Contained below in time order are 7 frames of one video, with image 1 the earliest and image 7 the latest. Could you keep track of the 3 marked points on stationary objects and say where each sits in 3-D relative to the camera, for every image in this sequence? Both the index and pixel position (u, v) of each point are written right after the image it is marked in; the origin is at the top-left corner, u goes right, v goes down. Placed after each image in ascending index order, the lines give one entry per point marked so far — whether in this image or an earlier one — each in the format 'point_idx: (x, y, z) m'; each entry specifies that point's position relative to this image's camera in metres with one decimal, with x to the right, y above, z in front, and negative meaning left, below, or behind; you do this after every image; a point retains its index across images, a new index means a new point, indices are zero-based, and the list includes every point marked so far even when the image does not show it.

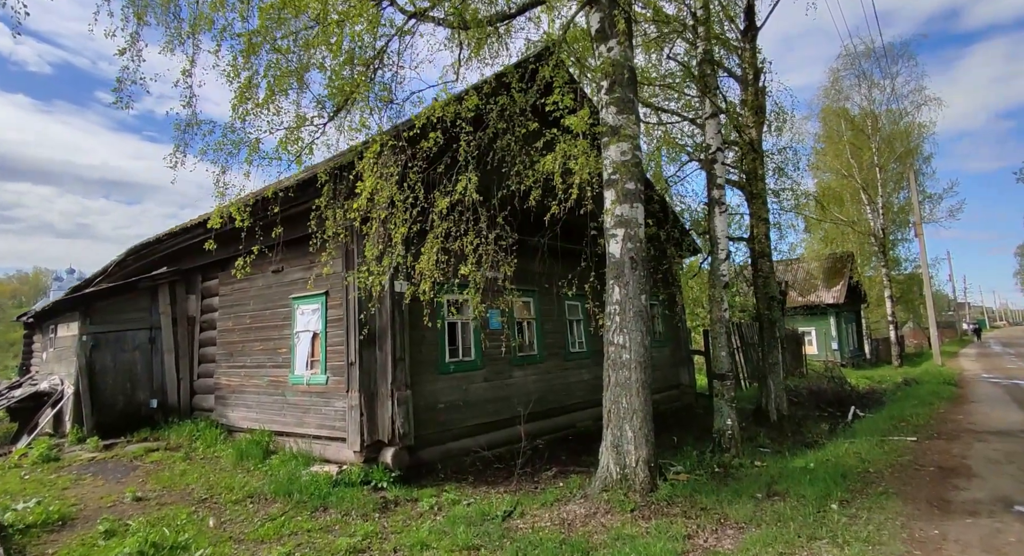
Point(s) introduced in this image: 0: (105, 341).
0: (-7.0, -1.1, +9.6) m
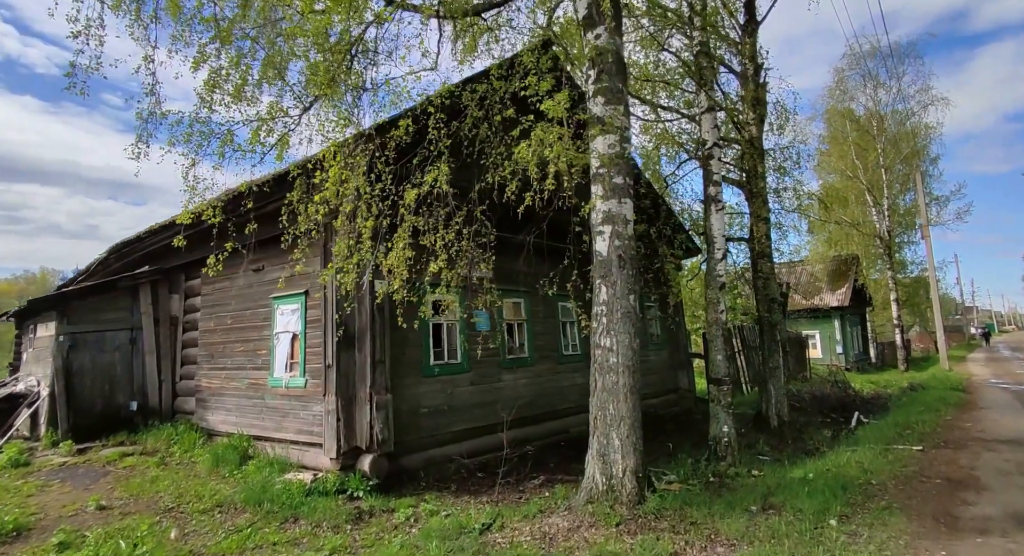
0: (-7.2, -1.1, +9.4) m
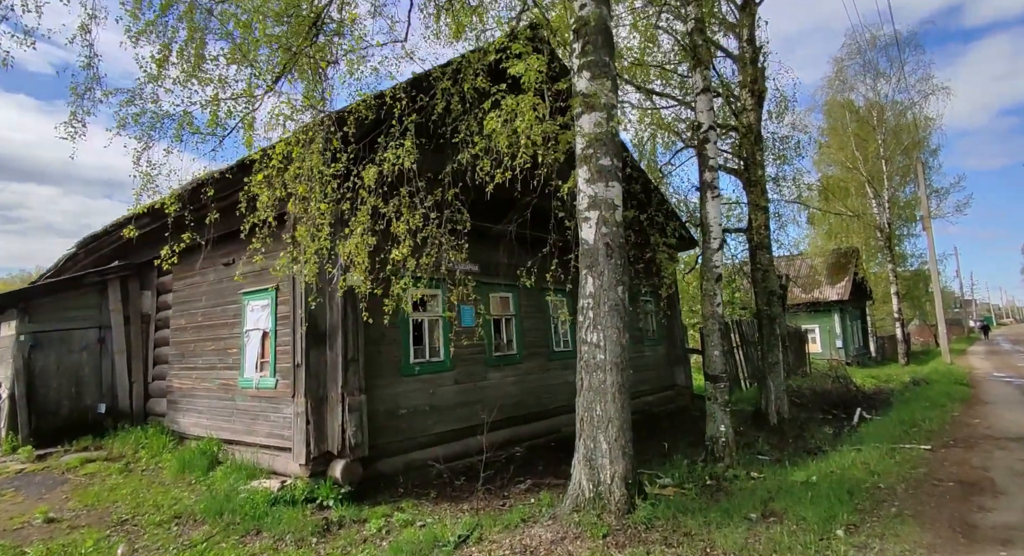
0: (-7.4, -1.0, +8.9) m
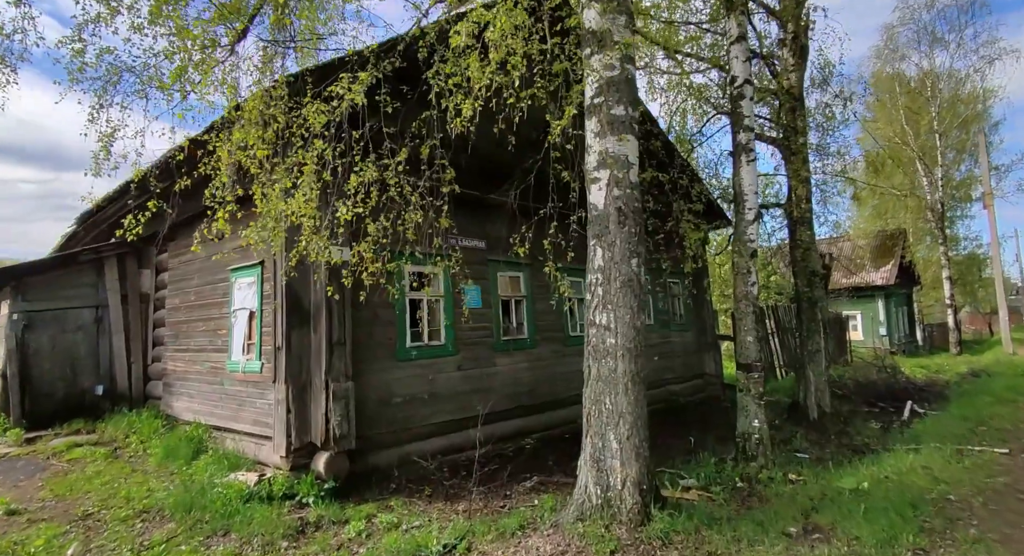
0: (-7.2, -0.6, +8.6) m
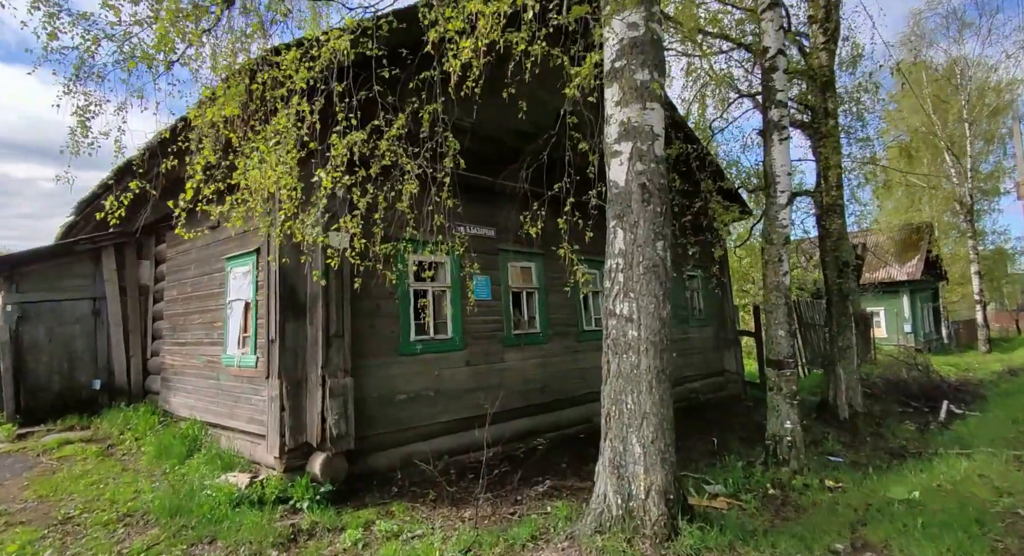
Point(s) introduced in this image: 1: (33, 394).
0: (-7.1, -0.5, +8.3) m
1: (-7.0, -1.7, +8.2) m
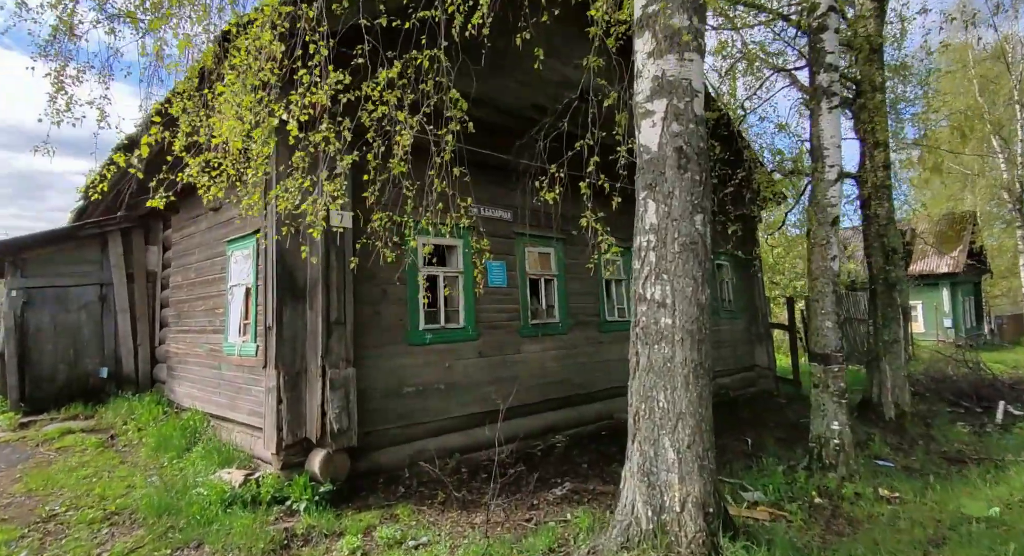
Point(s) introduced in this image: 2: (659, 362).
0: (-6.8, -0.3, +8.1) m
1: (-6.8, -1.5, +8.0) m
2: (+0.9, -0.5, +3.4) m
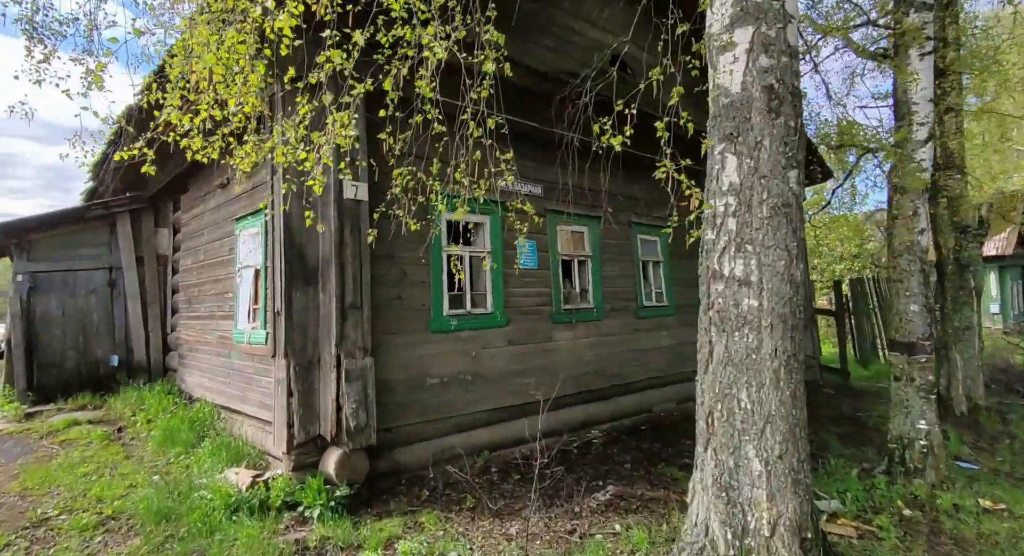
0: (-6.4, -0.1, +7.7) m
1: (-6.4, -1.3, +7.7) m
2: (+1.1, -0.4, +2.8) m
